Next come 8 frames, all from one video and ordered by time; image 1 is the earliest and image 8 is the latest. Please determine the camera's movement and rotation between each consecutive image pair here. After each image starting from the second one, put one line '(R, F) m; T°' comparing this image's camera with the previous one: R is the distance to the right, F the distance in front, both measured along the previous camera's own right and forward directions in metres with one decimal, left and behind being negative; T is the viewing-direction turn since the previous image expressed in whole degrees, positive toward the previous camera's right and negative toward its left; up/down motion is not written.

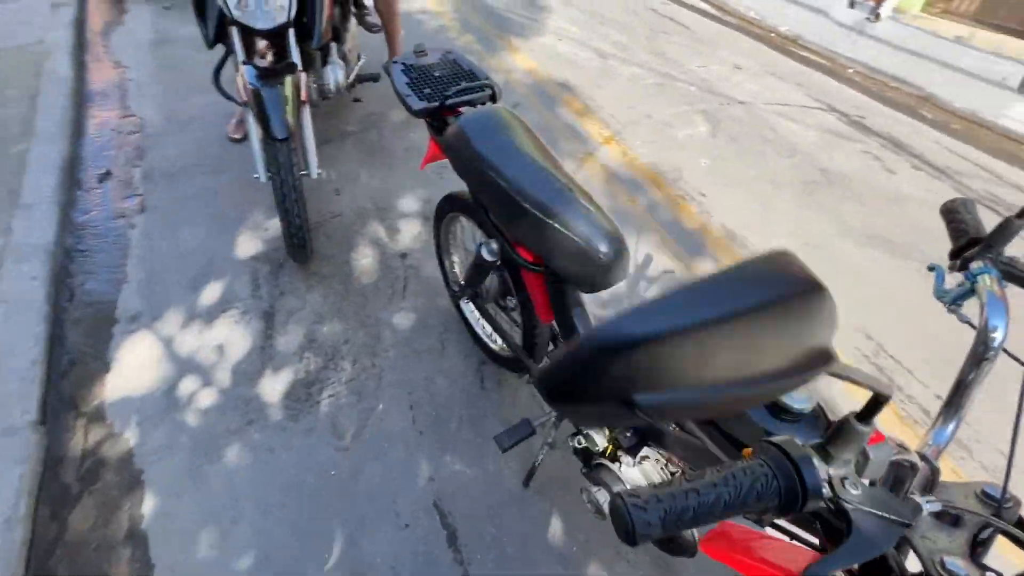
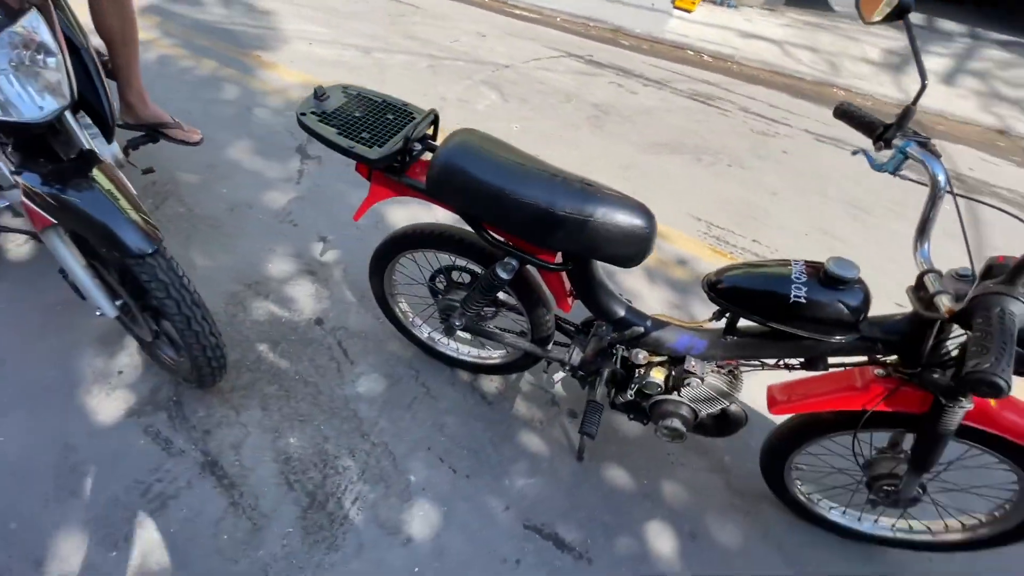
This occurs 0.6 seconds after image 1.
(-0.9, +0.2) m; +25°
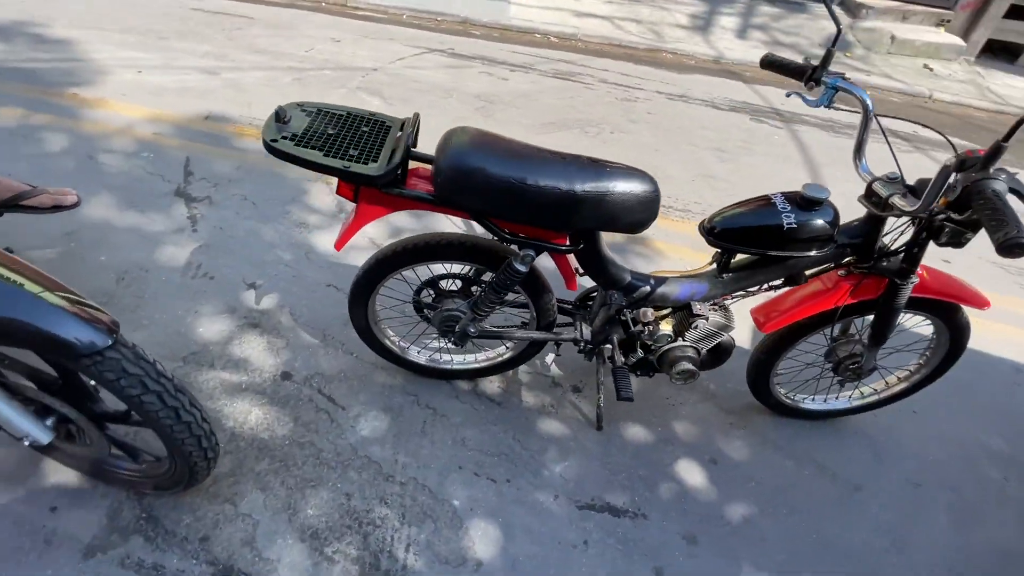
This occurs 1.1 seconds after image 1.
(-0.6, +0.1) m; +15°
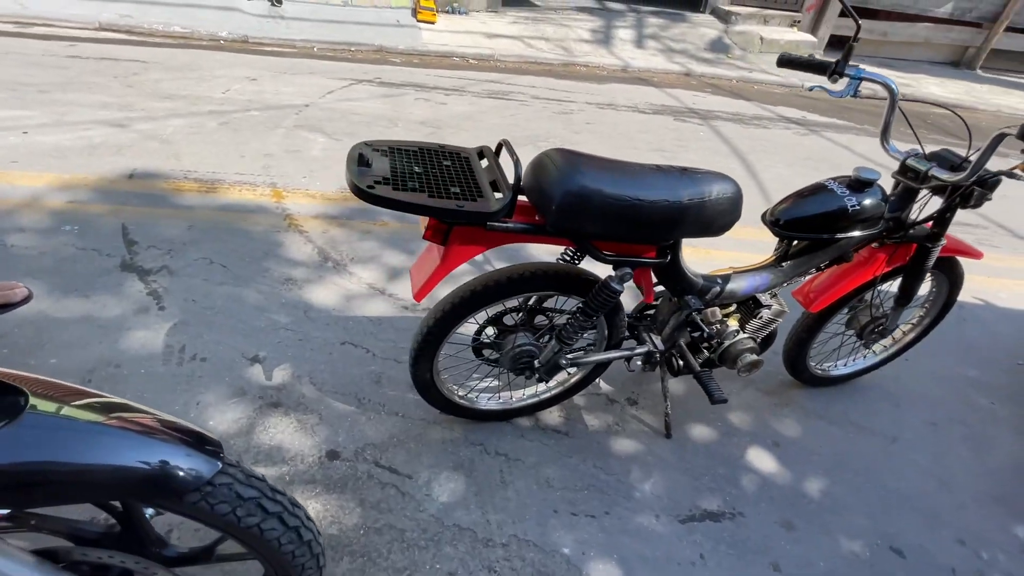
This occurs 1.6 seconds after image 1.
(-0.7, +0.2) m; +11°
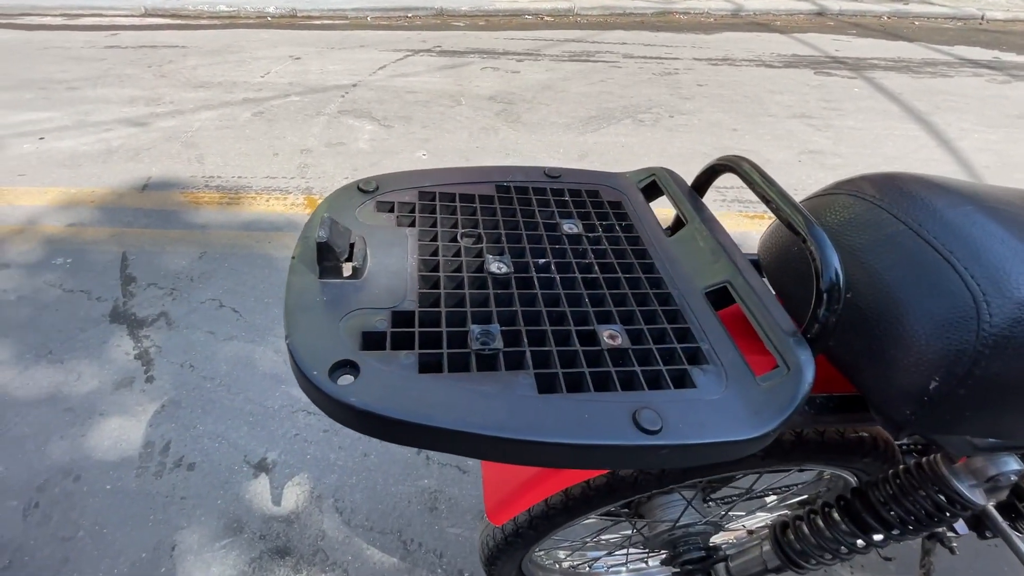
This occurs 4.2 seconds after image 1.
(-0.2, +1.0) m; -8°
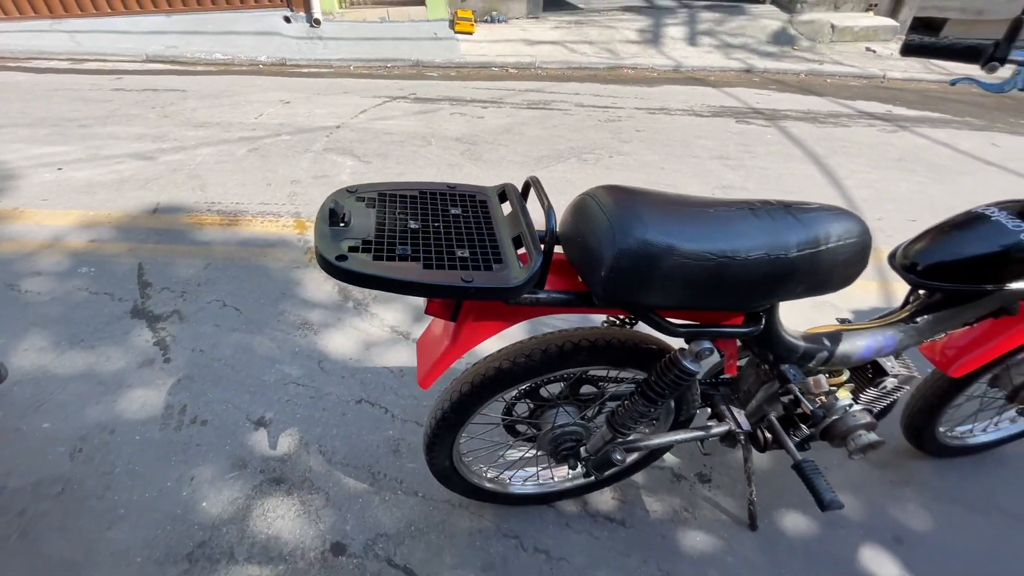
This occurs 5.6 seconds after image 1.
(+0.2, -0.6) m; +3°
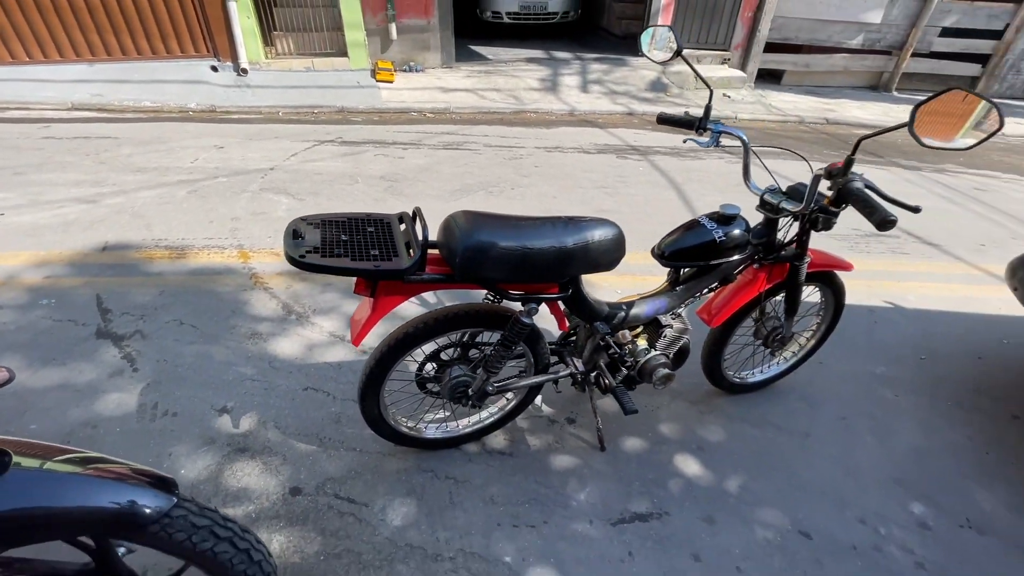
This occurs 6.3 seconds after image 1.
(+0.2, -0.8) m; +8°
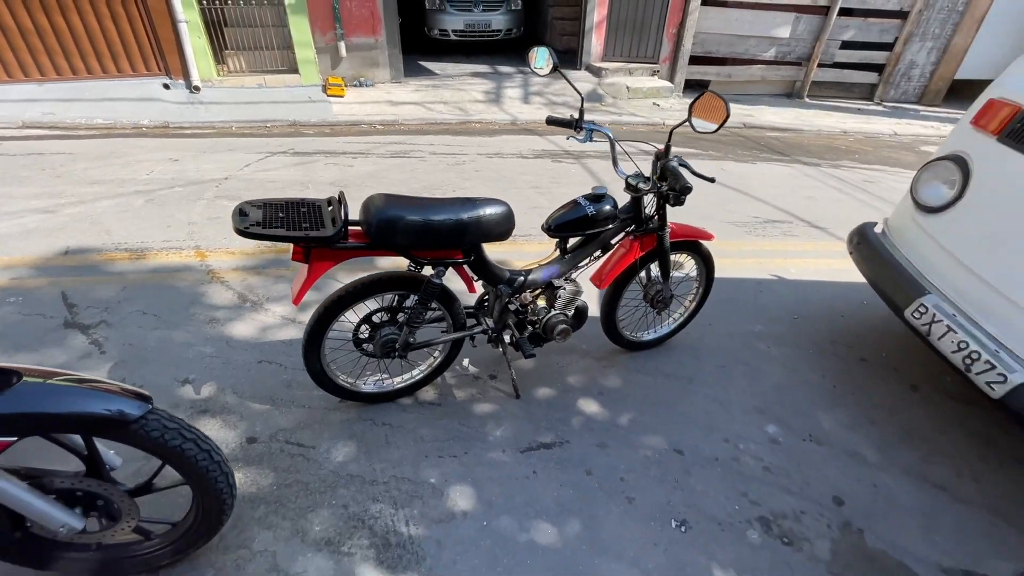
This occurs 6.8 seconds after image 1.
(+0.3, -0.6) m; +4°
